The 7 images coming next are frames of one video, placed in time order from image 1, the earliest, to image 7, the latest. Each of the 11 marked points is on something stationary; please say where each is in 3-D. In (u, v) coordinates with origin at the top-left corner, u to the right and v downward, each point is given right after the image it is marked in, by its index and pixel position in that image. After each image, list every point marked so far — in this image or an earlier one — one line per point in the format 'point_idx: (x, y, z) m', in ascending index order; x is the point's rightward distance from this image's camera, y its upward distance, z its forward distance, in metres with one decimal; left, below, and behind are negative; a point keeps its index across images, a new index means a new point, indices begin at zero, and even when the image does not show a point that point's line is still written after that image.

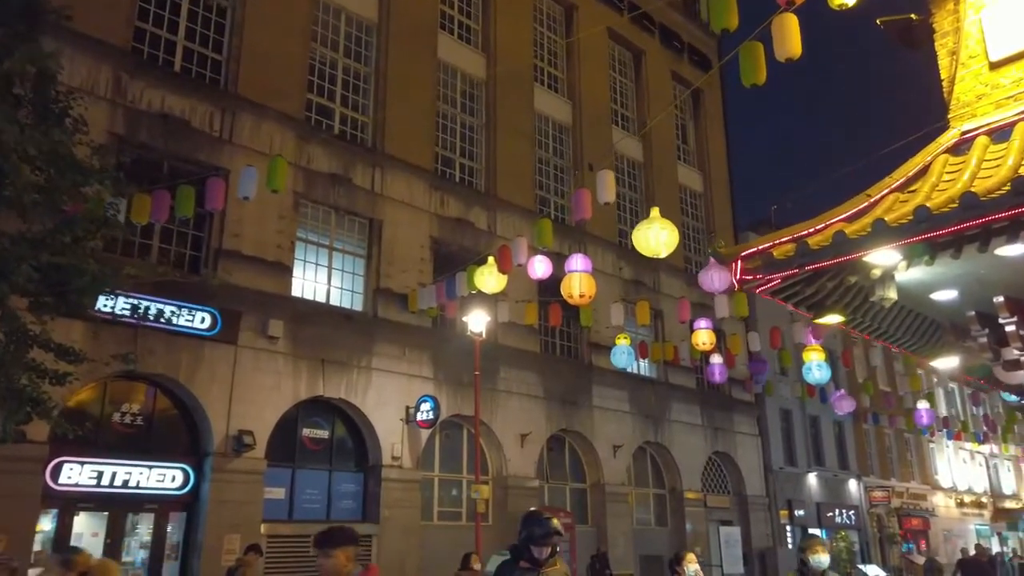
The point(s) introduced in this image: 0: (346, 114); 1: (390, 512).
0: (-4.1, +4.2, +19.4) m
1: (-2.6, -4.8, +17.1) m
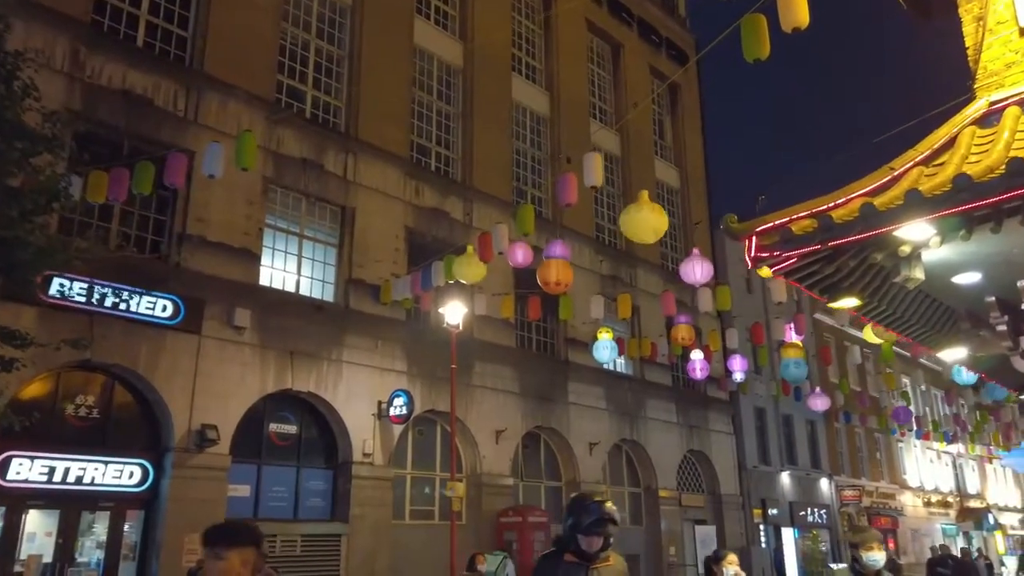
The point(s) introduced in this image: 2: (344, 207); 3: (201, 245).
0: (-4.6, +4.5, +18.7) m
1: (-3.2, -4.6, +16.5) m
2: (-3.8, +1.9, +18.2) m
3: (-6.0, +0.8, +15.3) m
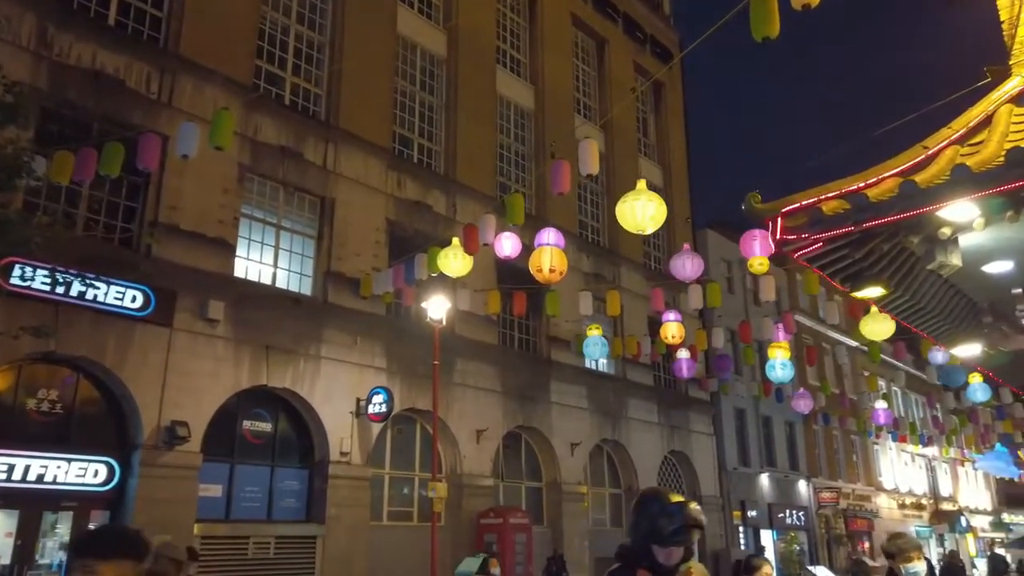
0: (-4.9, +4.6, +18.1) m
1: (-3.5, -4.5, +15.9) m
2: (-4.2, +2.0, +17.6) m
3: (-6.2, +1.0, +14.6) m
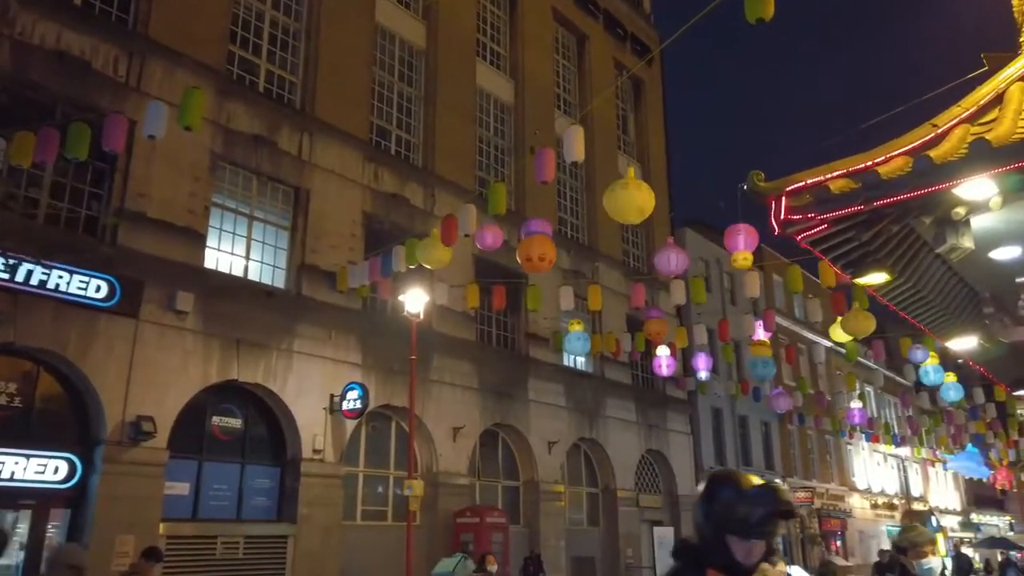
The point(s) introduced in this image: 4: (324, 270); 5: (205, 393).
0: (-5.3, +4.8, +17.6) m
1: (-4.0, -4.3, +15.4) m
2: (-4.6, +2.2, +17.1) m
3: (-6.6, +1.1, +14.1) m
4: (-4.0, +0.4, +16.9) m
5: (-5.7, -2.0, +14.9) m
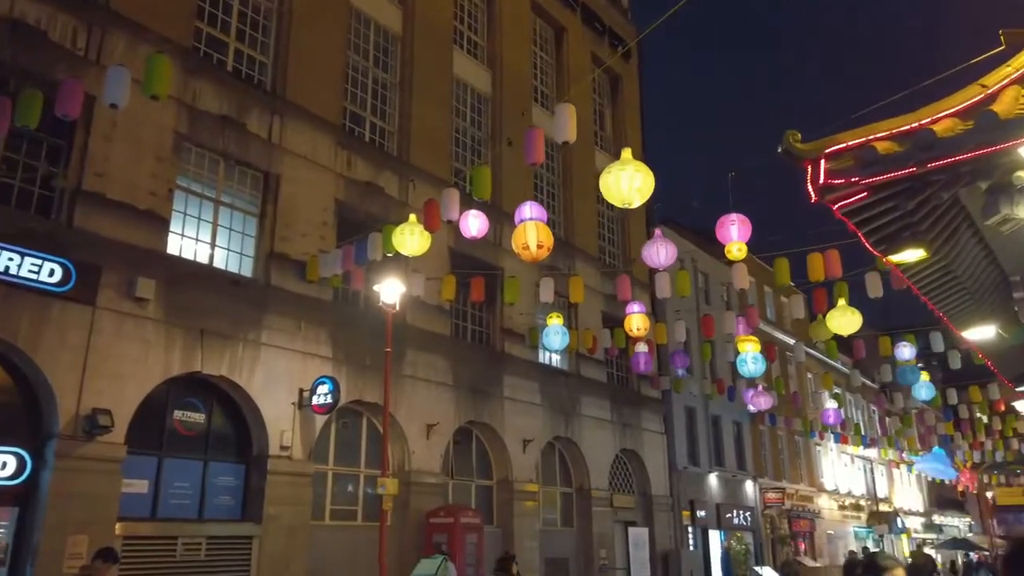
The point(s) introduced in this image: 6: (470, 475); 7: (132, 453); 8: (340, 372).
0: (-5.7, +5.0, +16.8) m
1: (-4.4, -4.1, +14.7) m
2: (-5.0, +2.4, +16.4) m
3: (-6.9, +1.4, +13.3) m
4: (-4.5, +0.6, +16.2) m
5: (-6.1, -1.7, +14.1) m
6: (-1.0, -4.7, +19.8) m
7: (-6.4, -2.8, +13.3) m
8: (-3.6, -1.7, +16.6) m
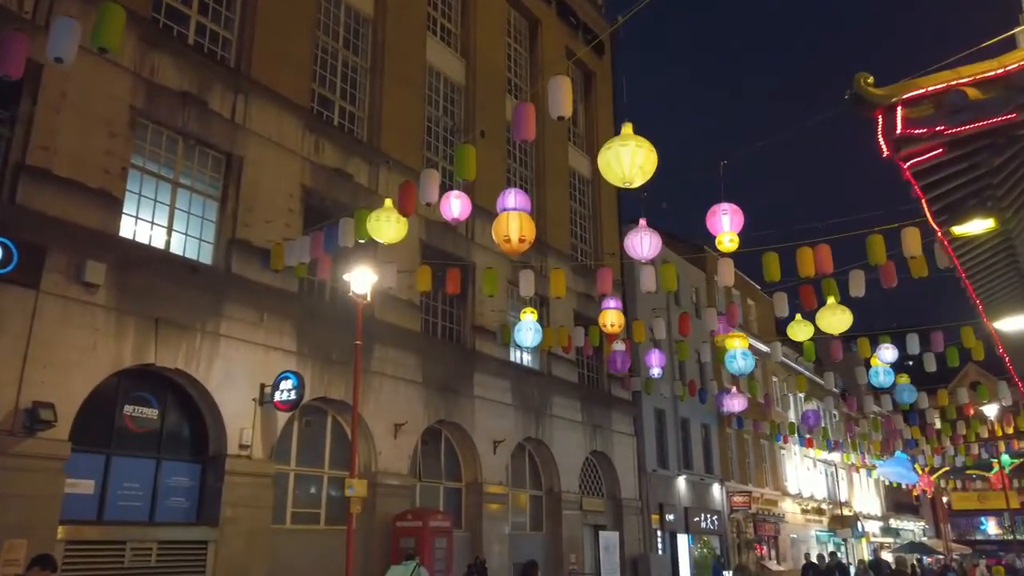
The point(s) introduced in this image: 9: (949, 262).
0: (-6.1, +5.2, +15.9) m
1: (-4.8, -3.9, +13.8) m
2: (-5.5, +2.6, +15.4) m
3: (-7.2, +1.7, +12.2) m
4: (-4.9, +0.8, +15.3) m
5: (-6.5, -1.5, +13.1) m
6: (-1.7, -4.5, +19.0) m
7: (-6.7, -2.5, +12.3) m
8: (-4.1, -1.5, +15.7) m
9: (+7.9, +0.5, +14.3) m
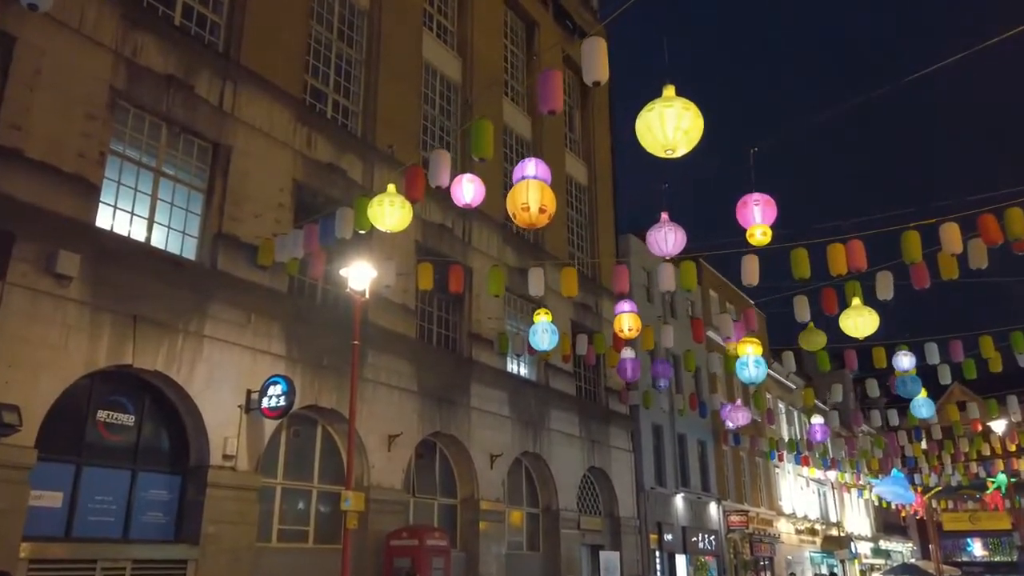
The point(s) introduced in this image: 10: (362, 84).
0: (-6.0, +5.3, +14.9) m
1: (-4.7, -3.8, +12.6) m
2: (-5.3, +2.6, +14.4) m
3: (-7.0, +1.8, +11.1) m
4: (-4.8, +0.8, +14.3) m
5: (-6.3, -1.4, +11.9) m
6: (-1.8, -4.6, +17.9) m
7: (-6.5, -2.4, +11.1) m
8: (-4.0, -1.5, +14.7) m
9: (+8.0, +0.4, +13.6) m
10: (-3.5, +4.8, +18.6) m
